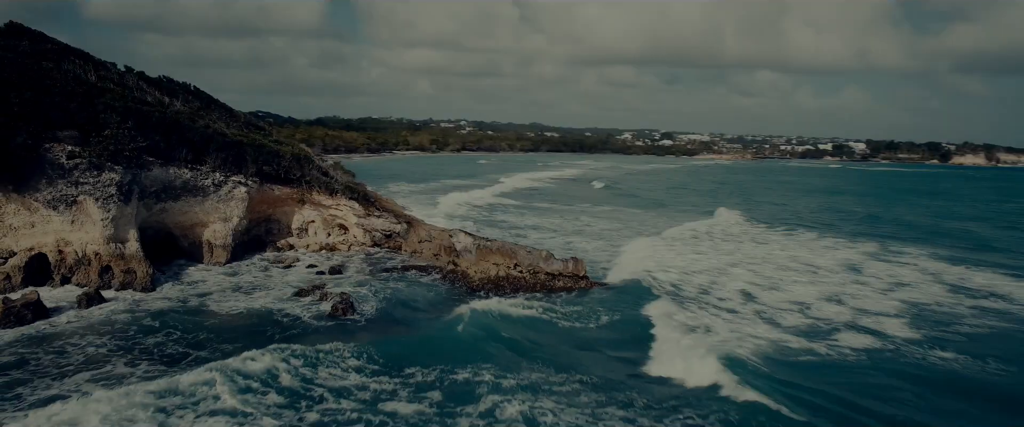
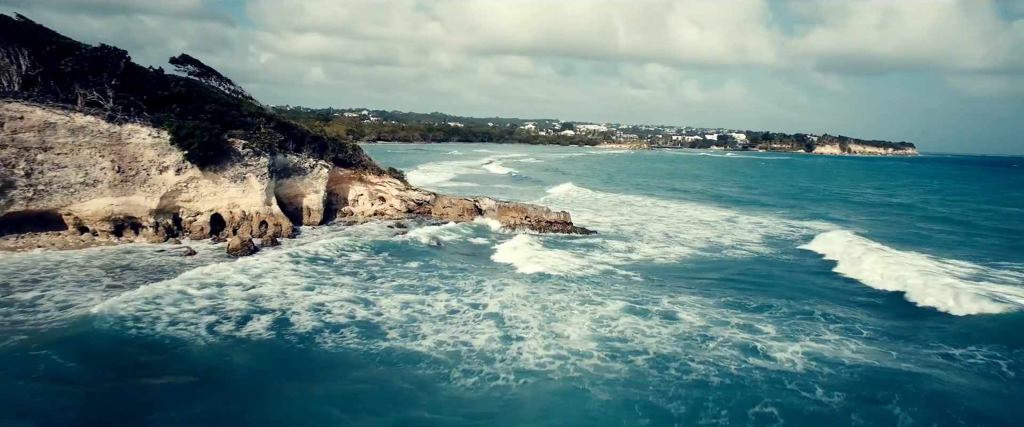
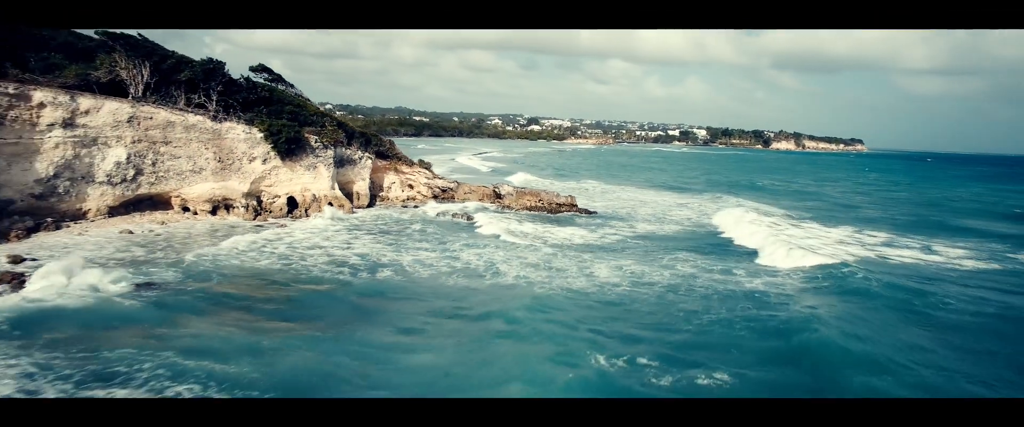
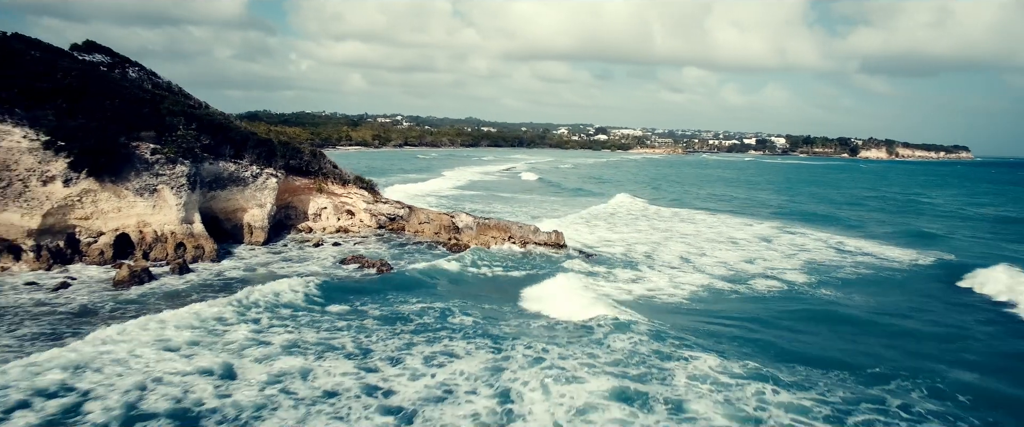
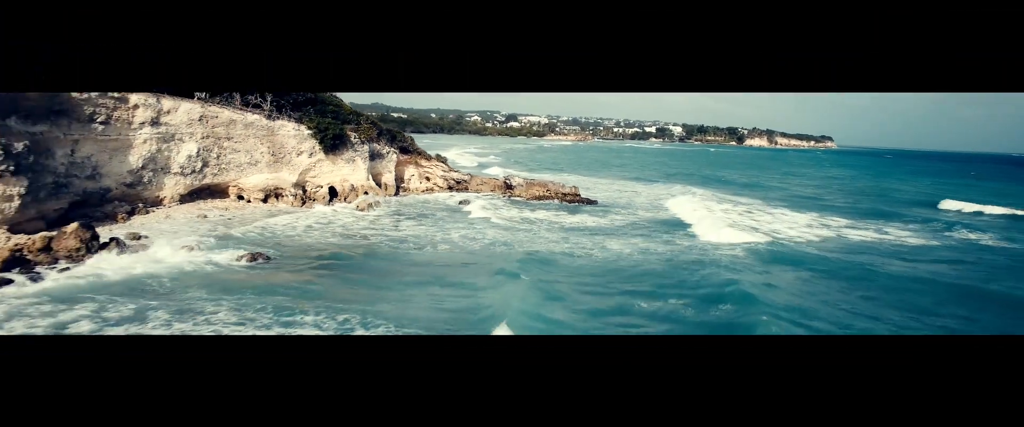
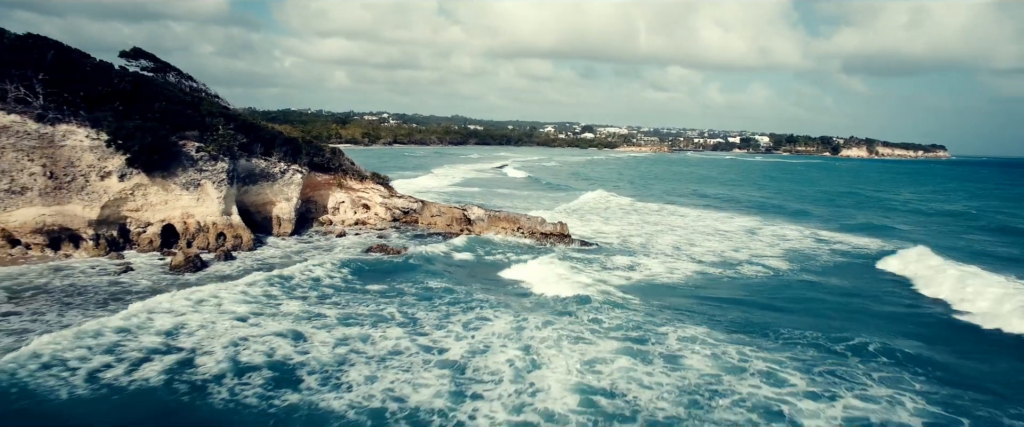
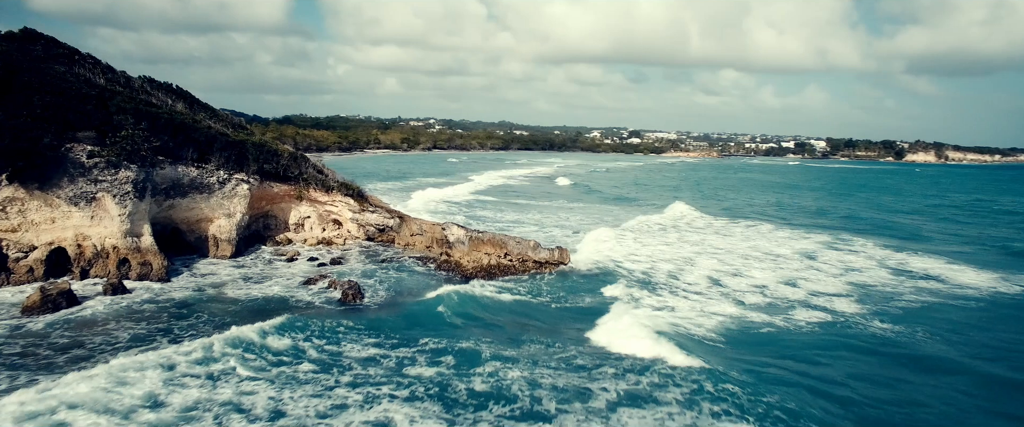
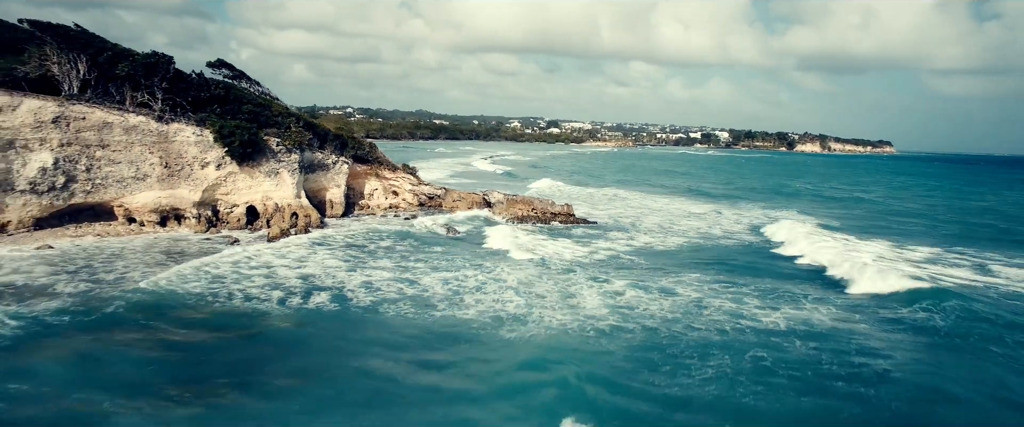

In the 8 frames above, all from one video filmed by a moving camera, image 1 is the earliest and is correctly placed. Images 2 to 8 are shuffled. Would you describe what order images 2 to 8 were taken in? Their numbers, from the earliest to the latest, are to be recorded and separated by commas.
7, 4, 6, 2, 8, 3, 5
